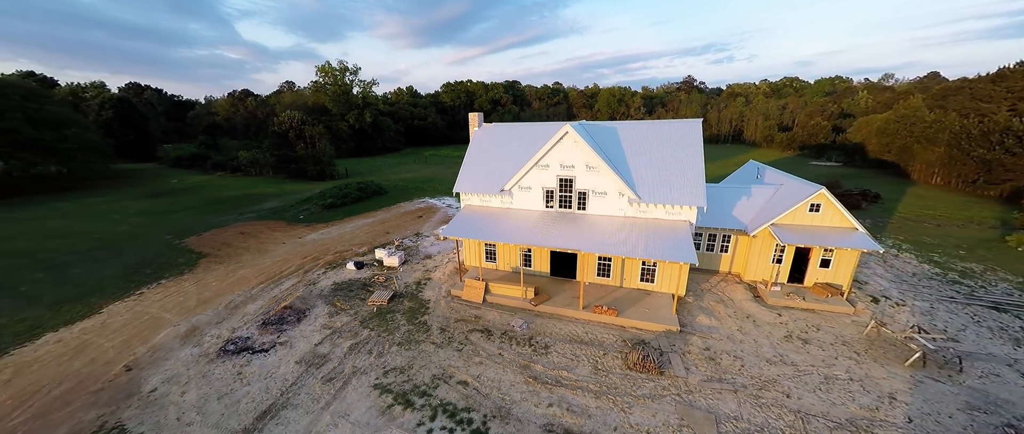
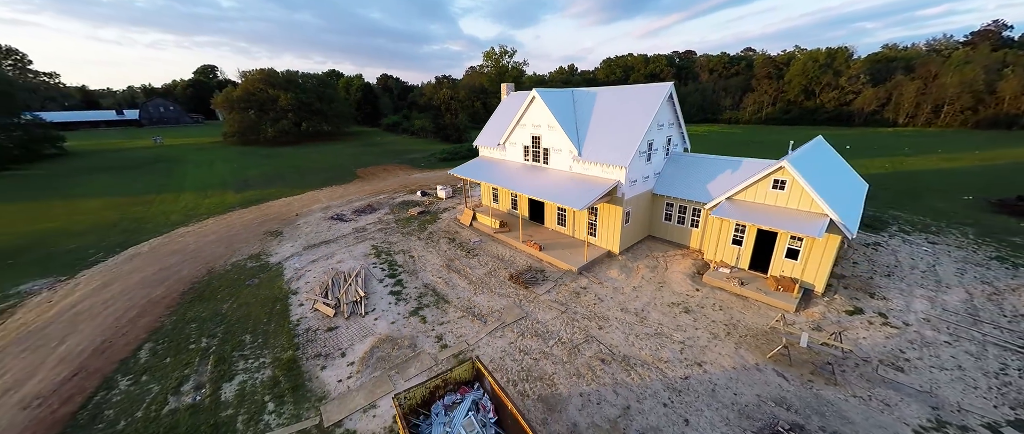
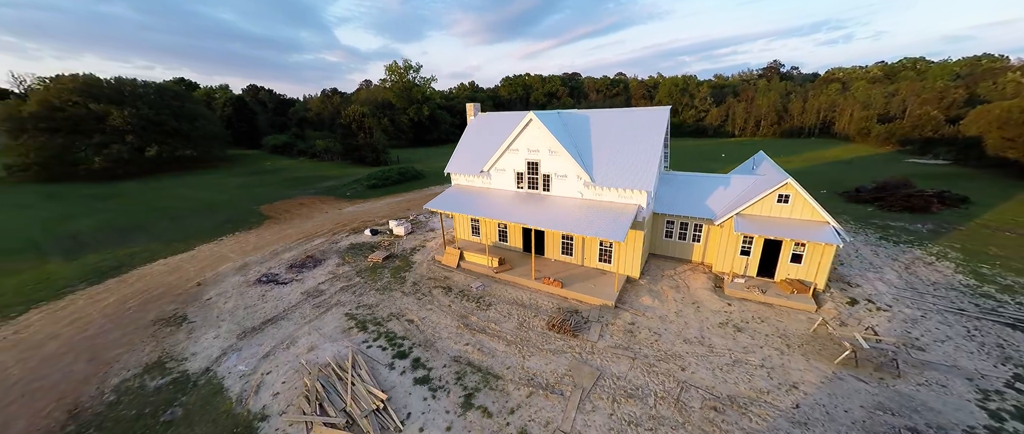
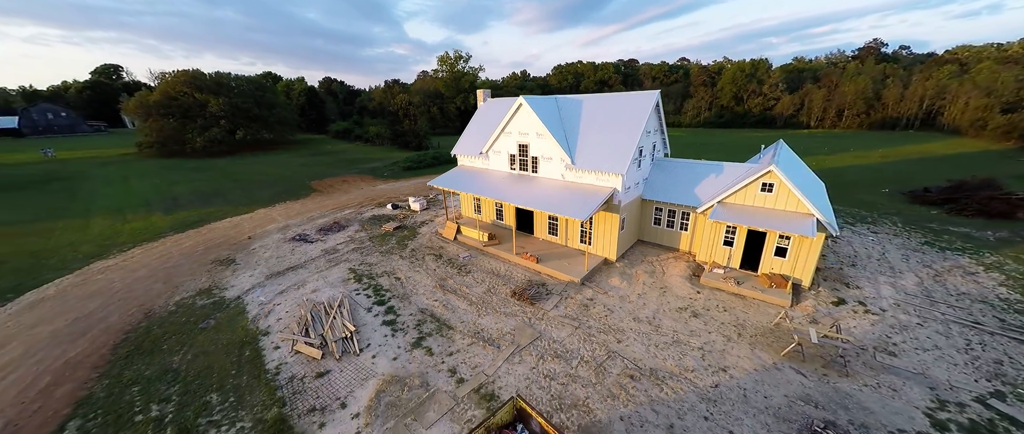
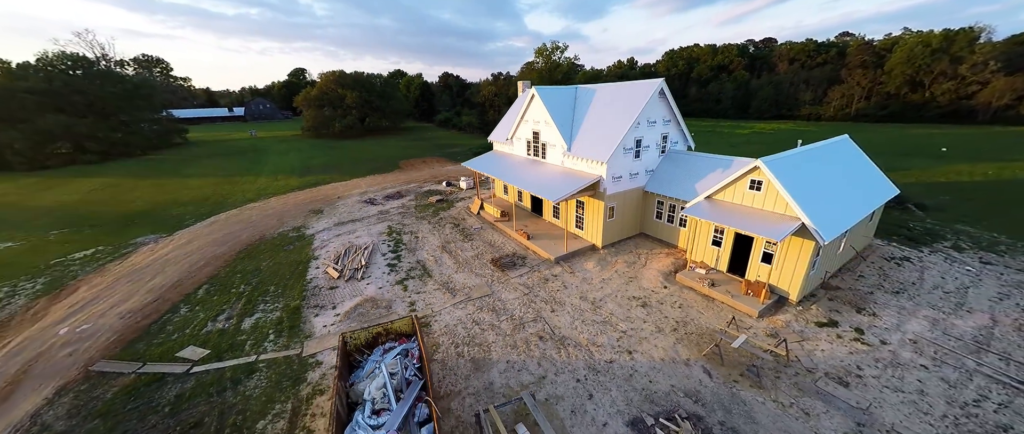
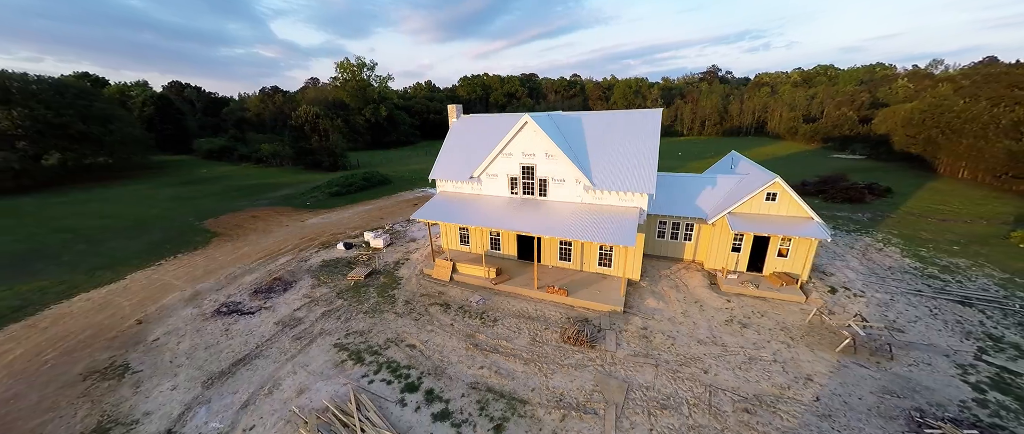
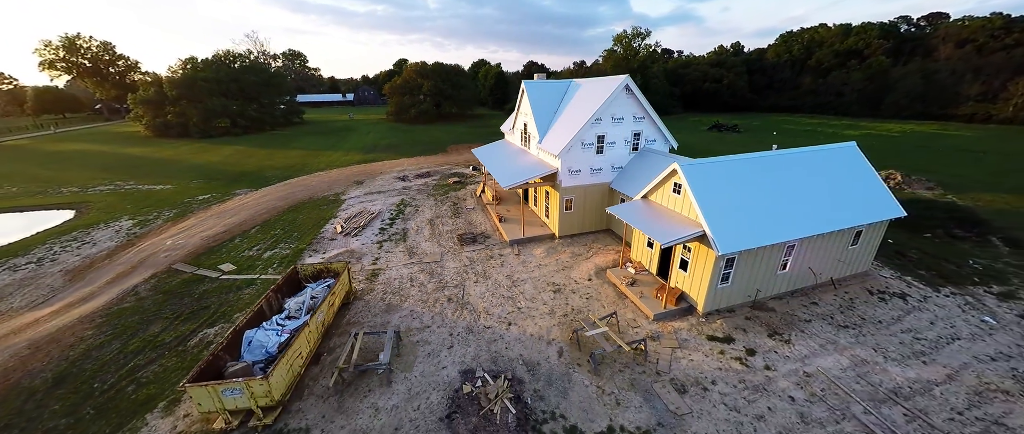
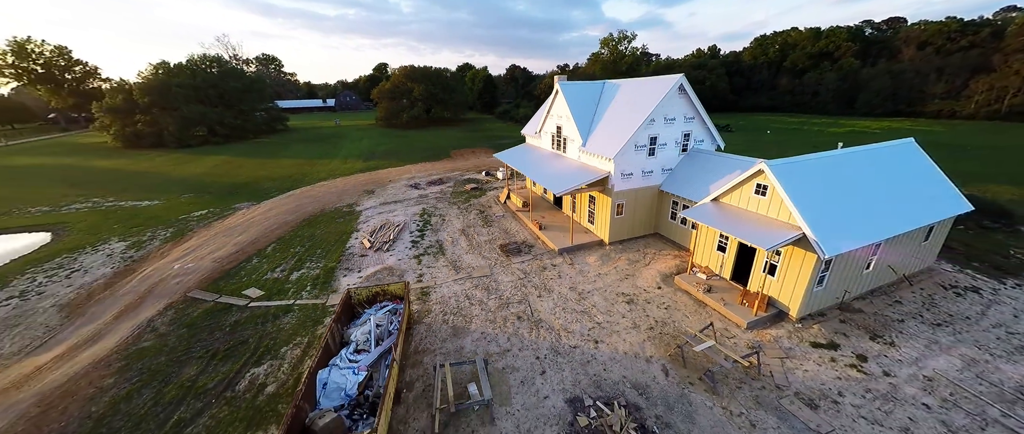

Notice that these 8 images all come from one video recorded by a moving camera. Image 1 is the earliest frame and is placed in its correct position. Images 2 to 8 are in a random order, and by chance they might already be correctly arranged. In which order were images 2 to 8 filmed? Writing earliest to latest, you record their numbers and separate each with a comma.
6, 3, 4, 2, 5, 8, 7
